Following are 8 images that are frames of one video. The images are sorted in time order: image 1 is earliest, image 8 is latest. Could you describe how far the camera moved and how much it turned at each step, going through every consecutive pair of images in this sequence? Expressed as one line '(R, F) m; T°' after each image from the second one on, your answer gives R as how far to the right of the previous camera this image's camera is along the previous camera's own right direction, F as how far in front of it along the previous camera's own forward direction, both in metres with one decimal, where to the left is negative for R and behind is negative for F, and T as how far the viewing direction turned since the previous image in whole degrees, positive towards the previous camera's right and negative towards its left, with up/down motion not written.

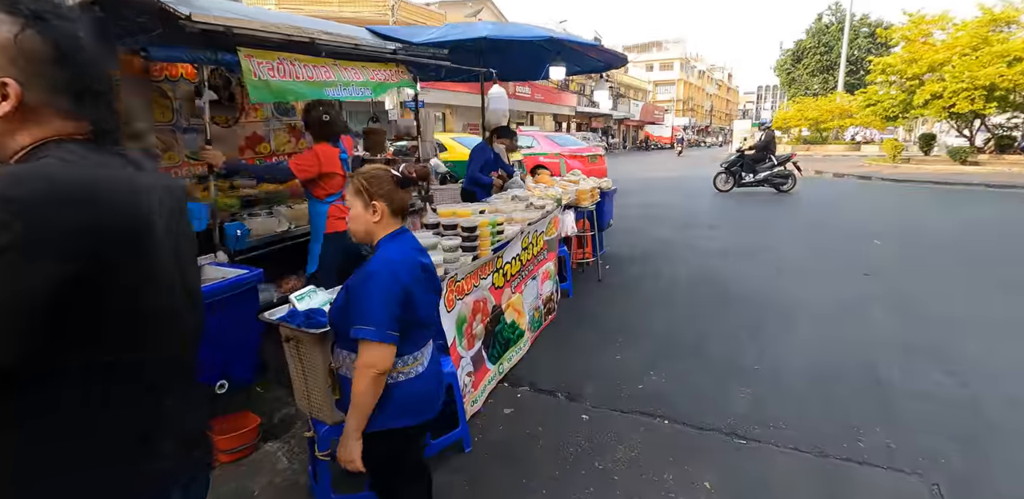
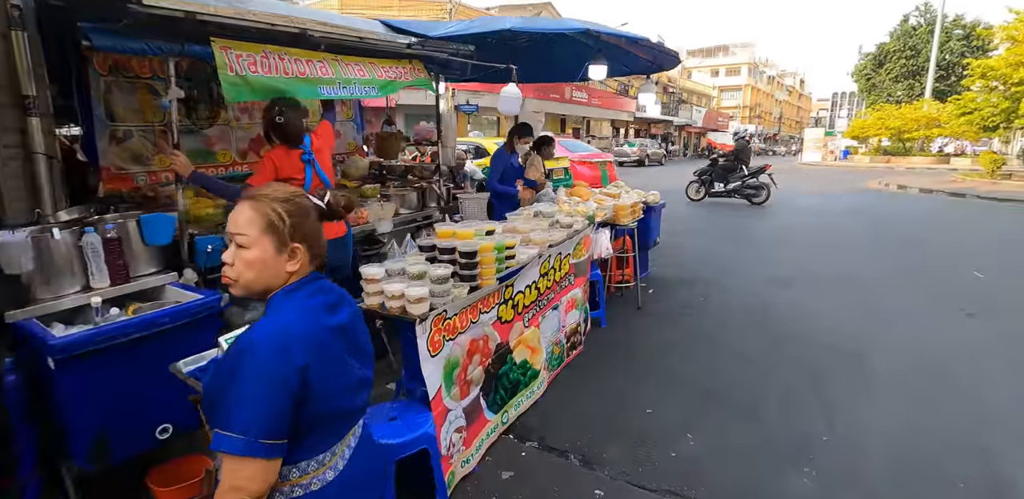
(+0.3, +0.6) m; -6°
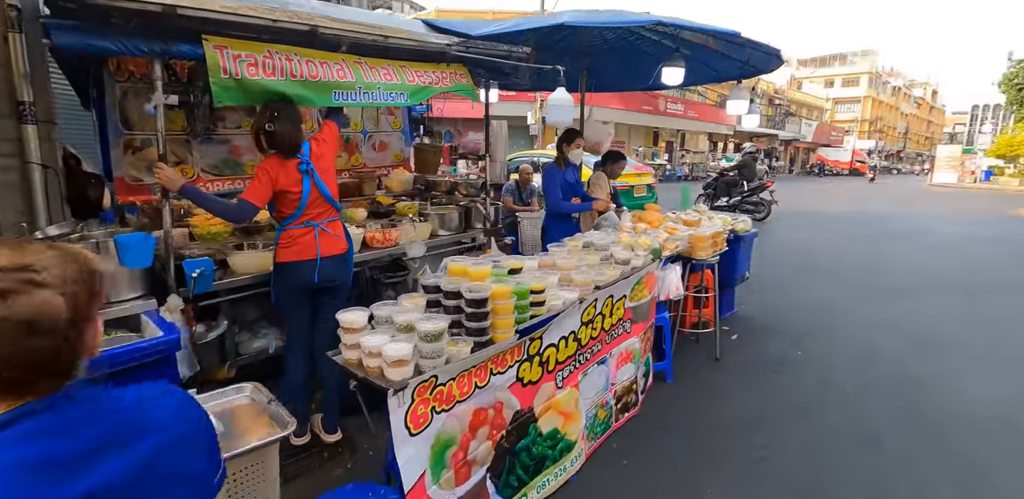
(+0.3, +0.7) m; -10°
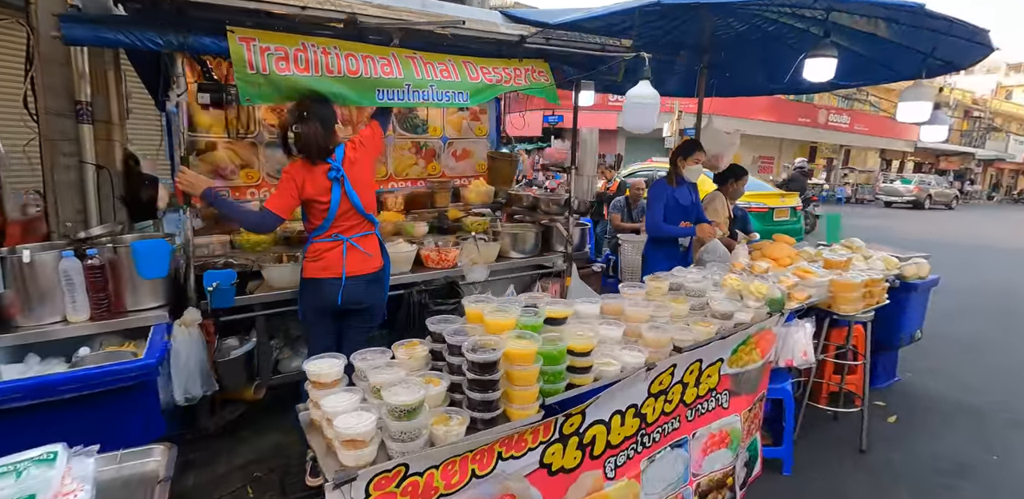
(+0.3, +0.6) m; -14°
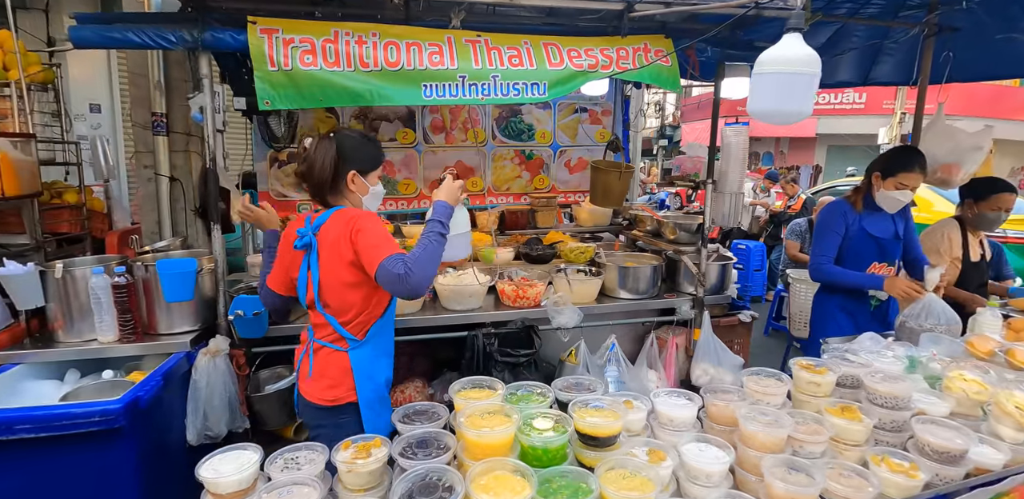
(+0.3, +0.8) m; -19°
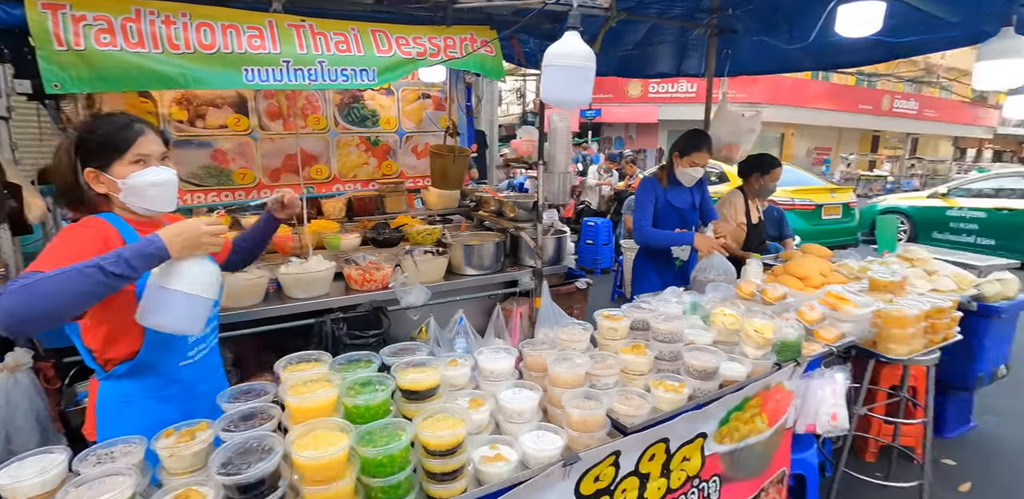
(+0.1, -0.1) m; +14°
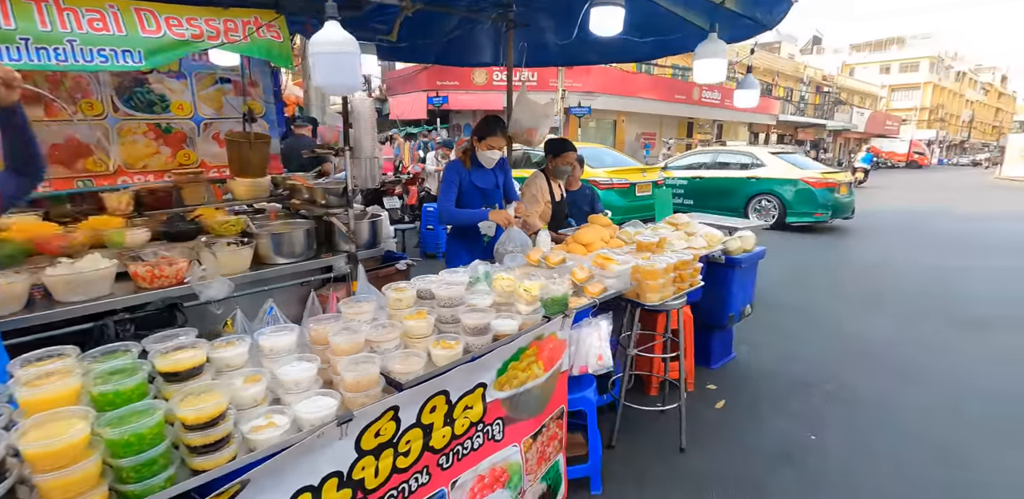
(+0.3, -0.2) m; +15°
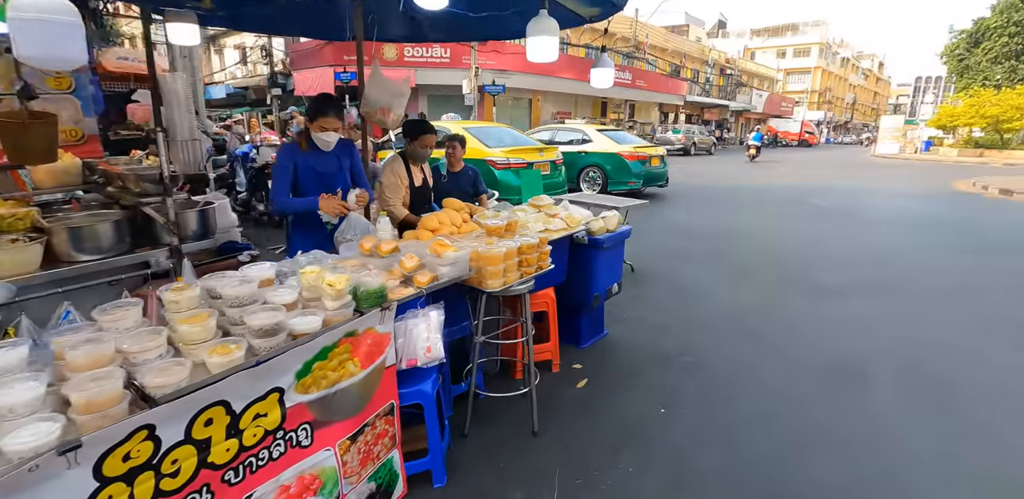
(+0.4, +0.1) m; +8°
